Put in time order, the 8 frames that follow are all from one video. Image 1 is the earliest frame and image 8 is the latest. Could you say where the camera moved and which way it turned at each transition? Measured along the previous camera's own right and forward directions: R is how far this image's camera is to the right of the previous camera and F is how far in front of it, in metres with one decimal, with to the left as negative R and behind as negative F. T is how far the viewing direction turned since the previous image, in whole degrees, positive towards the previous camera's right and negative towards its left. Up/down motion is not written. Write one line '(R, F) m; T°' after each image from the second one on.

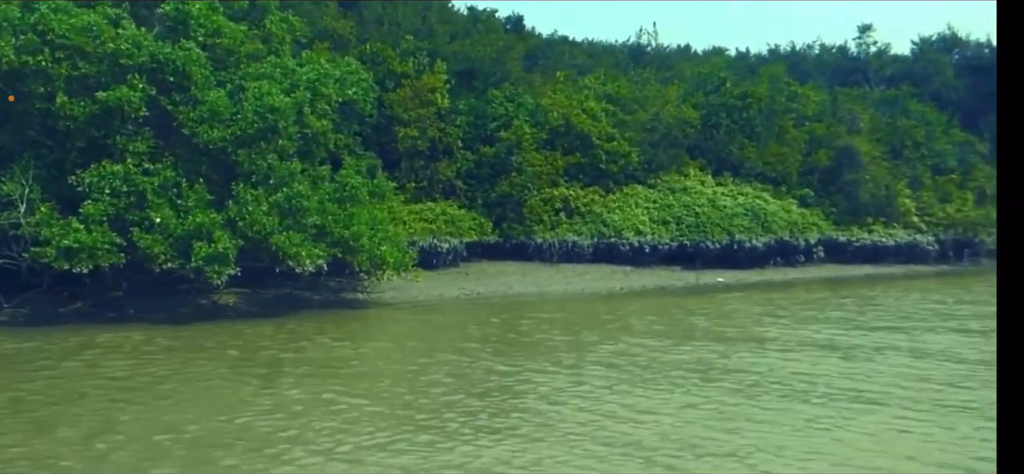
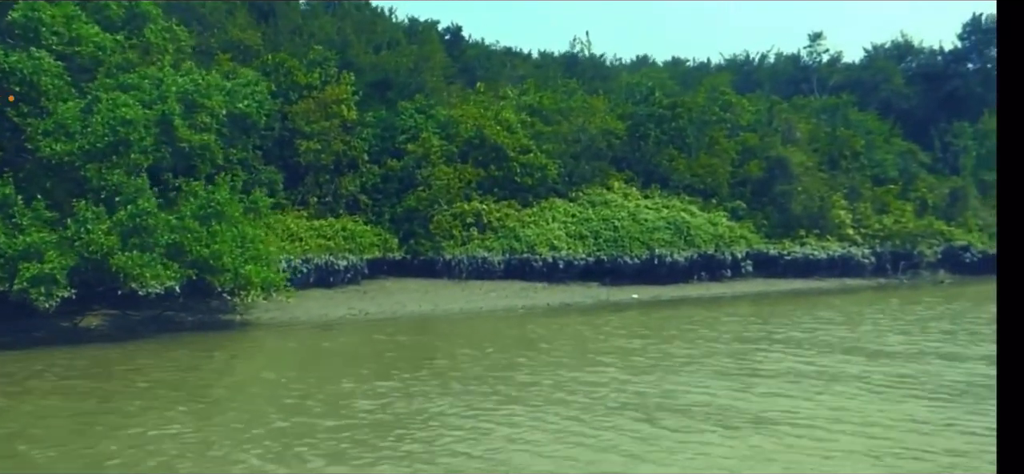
(+1.9, +0.9) m; 0°
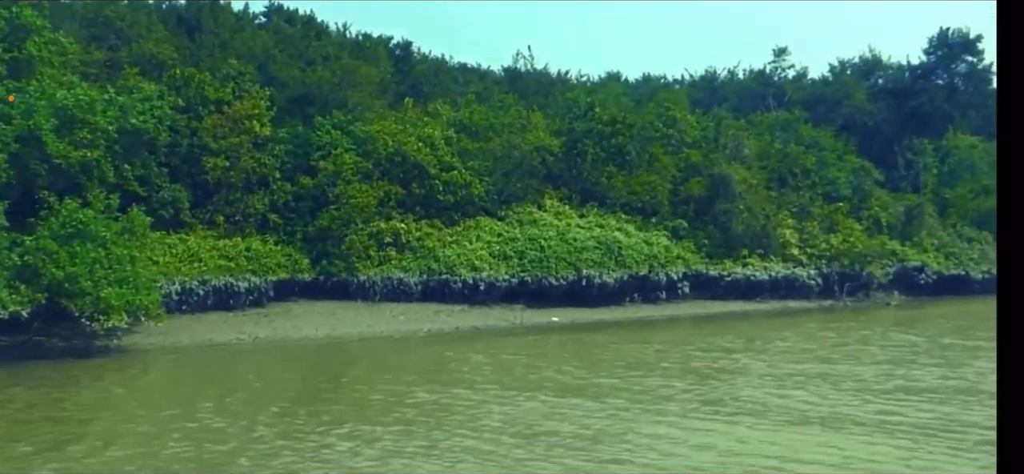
(+1.9, +1.0) m; 0°
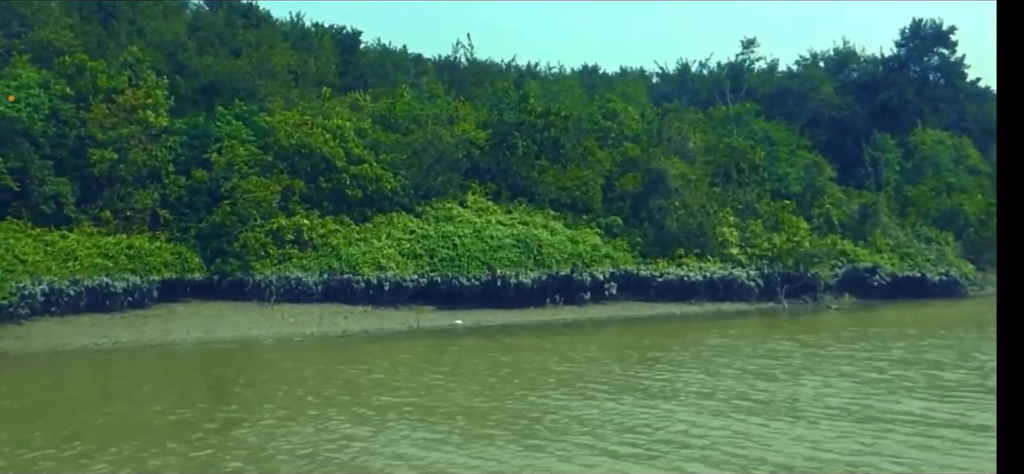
(+2.3, +1.3) m; -1°
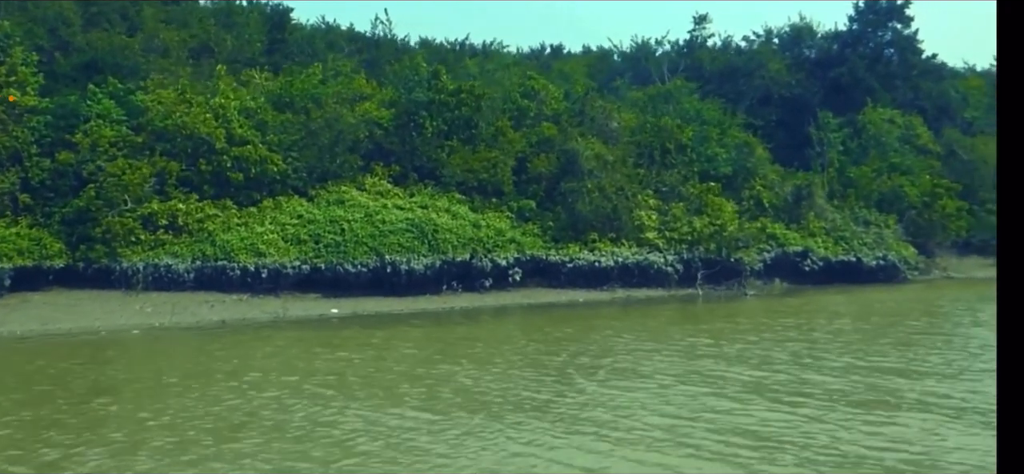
(+2.4, +1.3) m; 0°
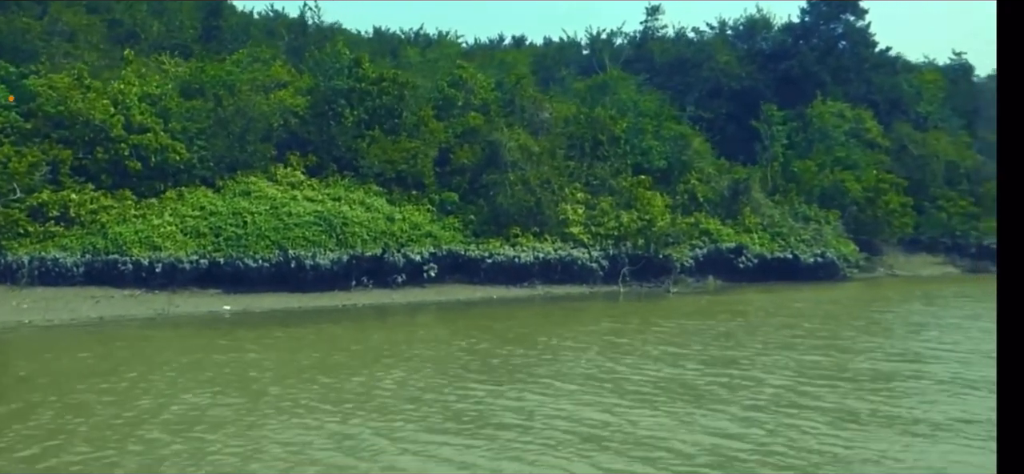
(+1.6, +0.9) m; 0°
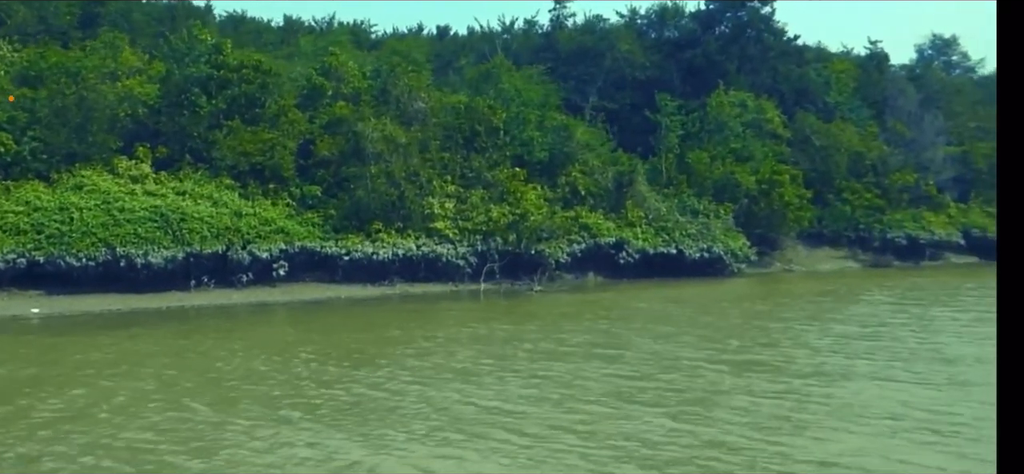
(+2.3, +1.1) m; +2°
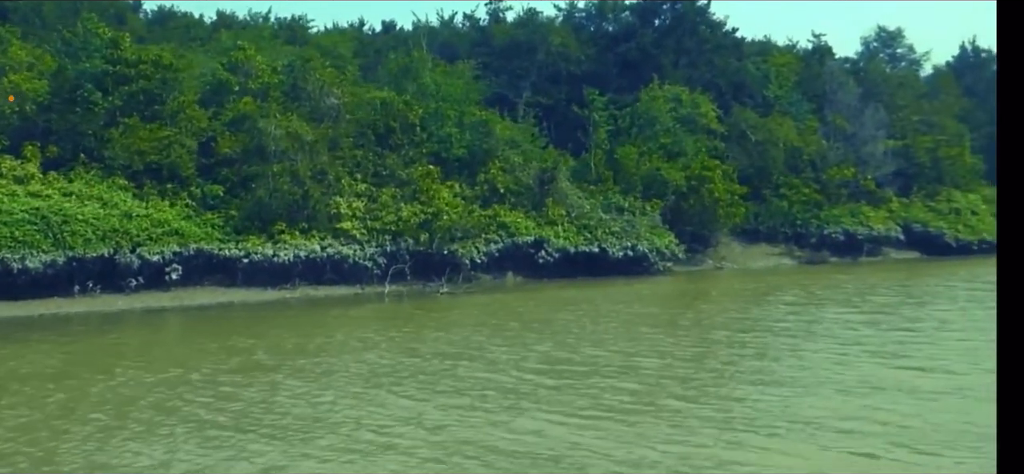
(+1.4, +0.9) m; +1°
